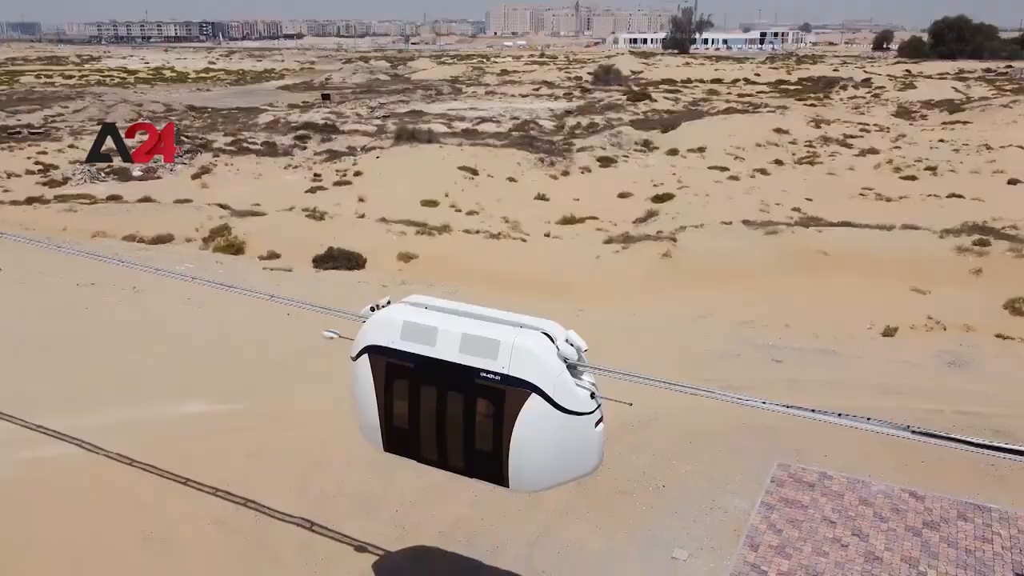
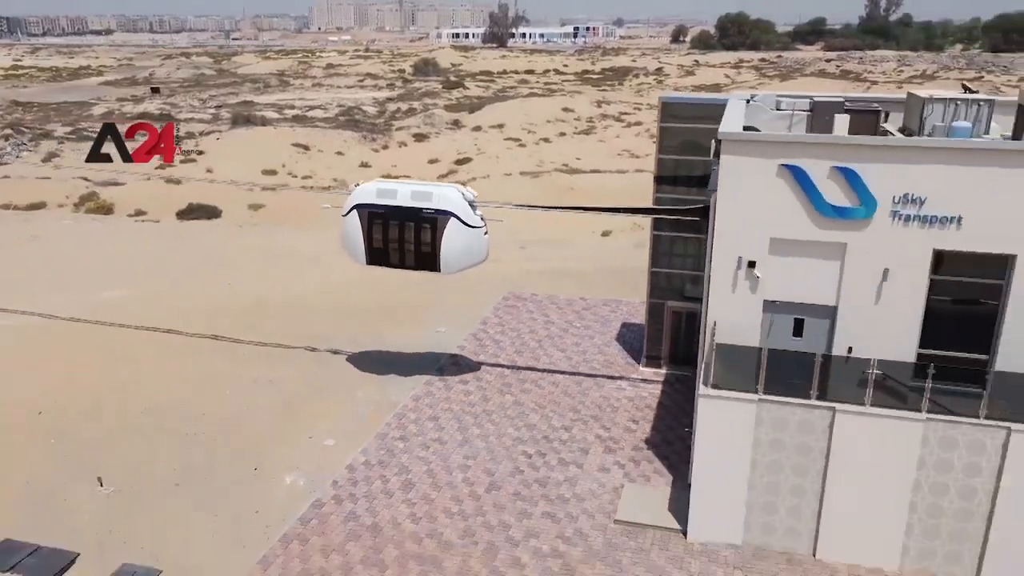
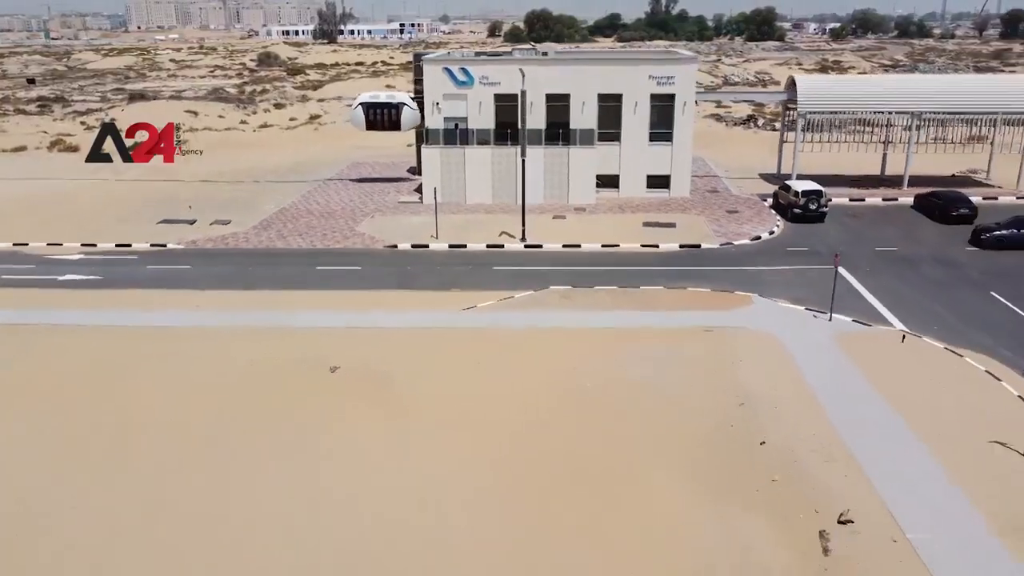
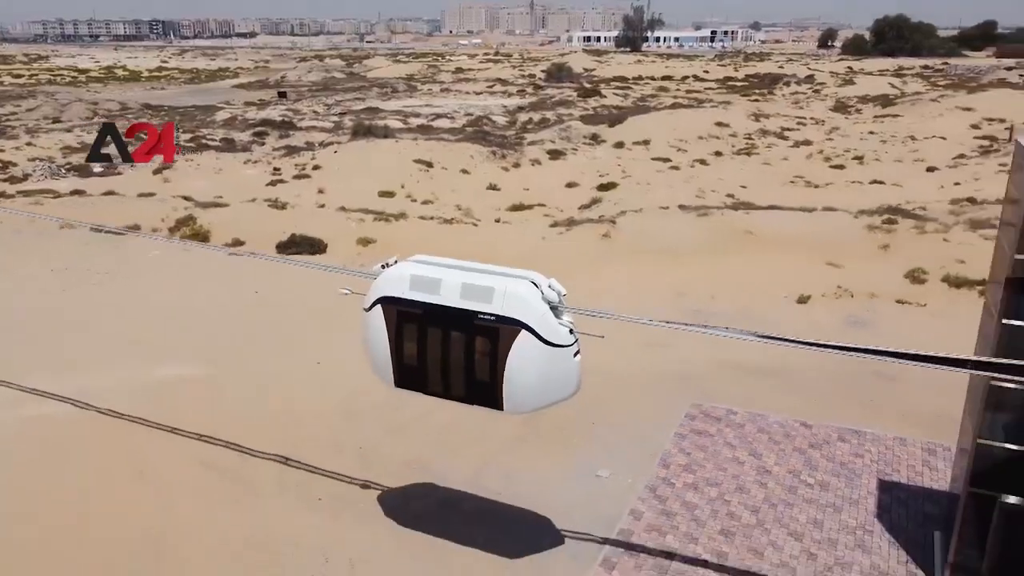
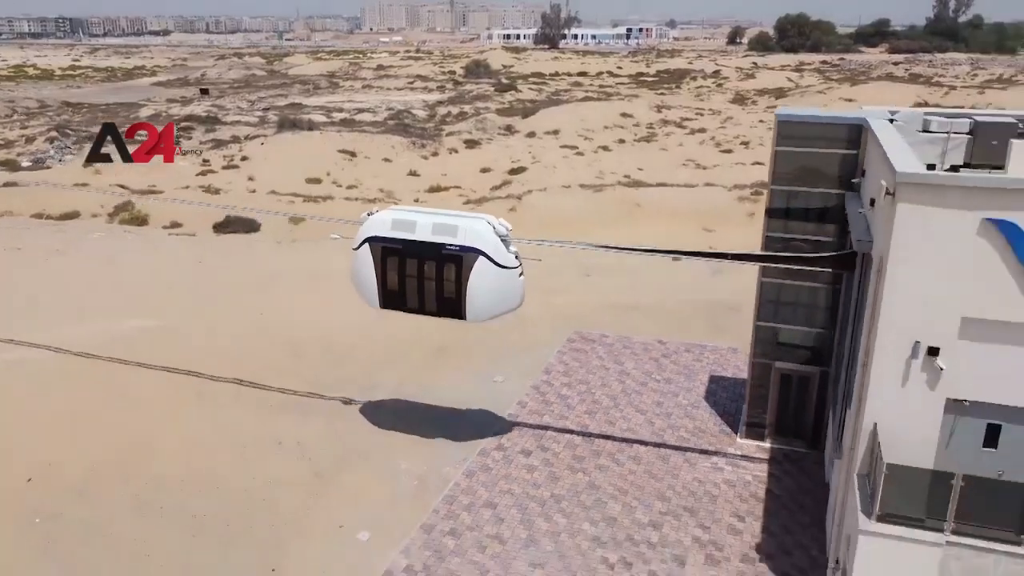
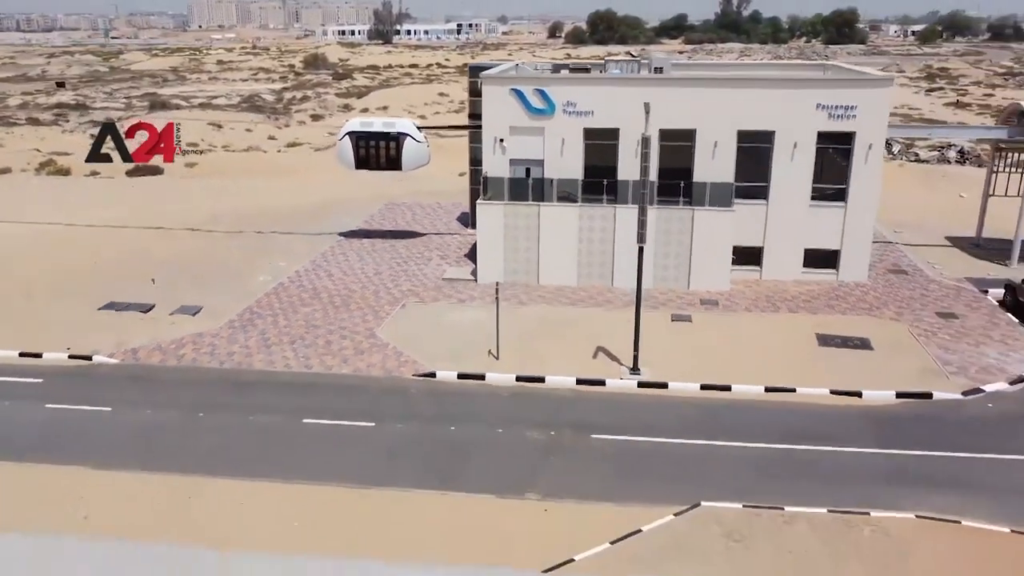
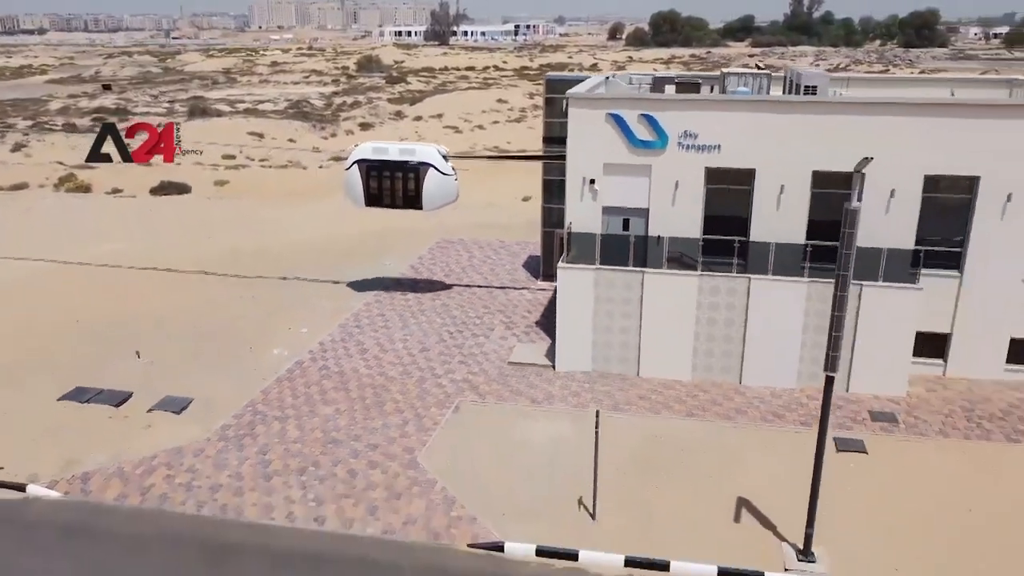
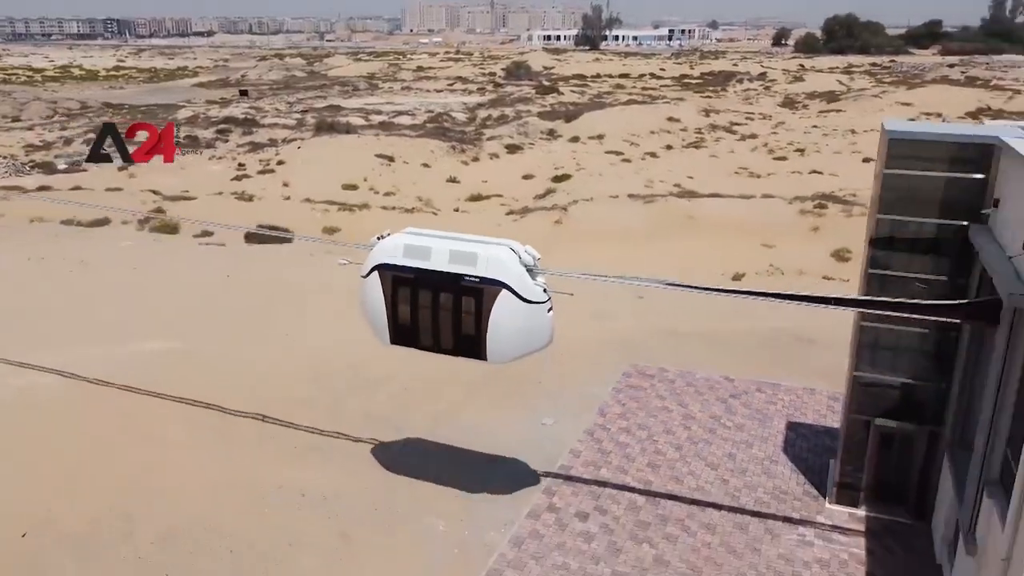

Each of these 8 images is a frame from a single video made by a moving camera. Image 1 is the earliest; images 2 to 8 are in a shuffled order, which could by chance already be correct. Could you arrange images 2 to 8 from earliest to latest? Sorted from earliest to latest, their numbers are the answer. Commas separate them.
4, 8, 5, 2, 7, 6, 3
